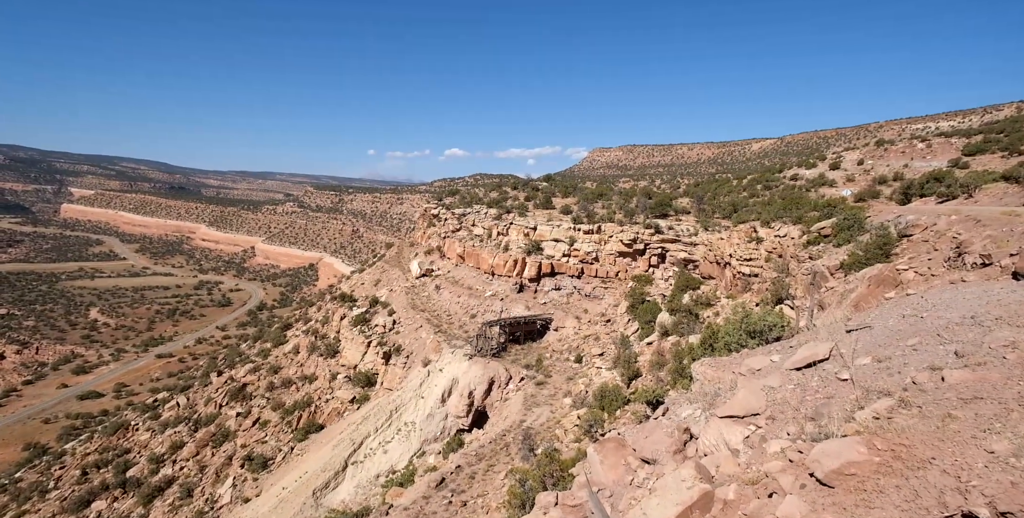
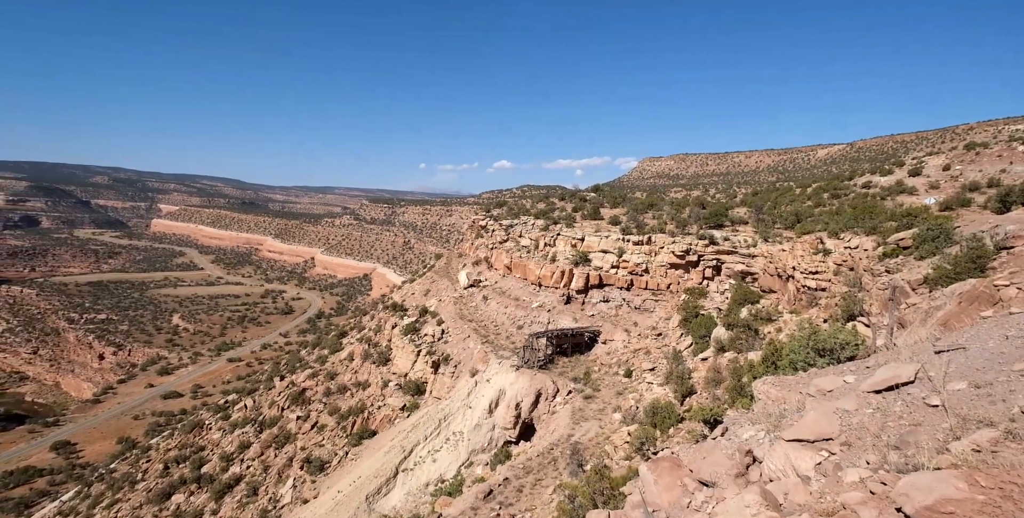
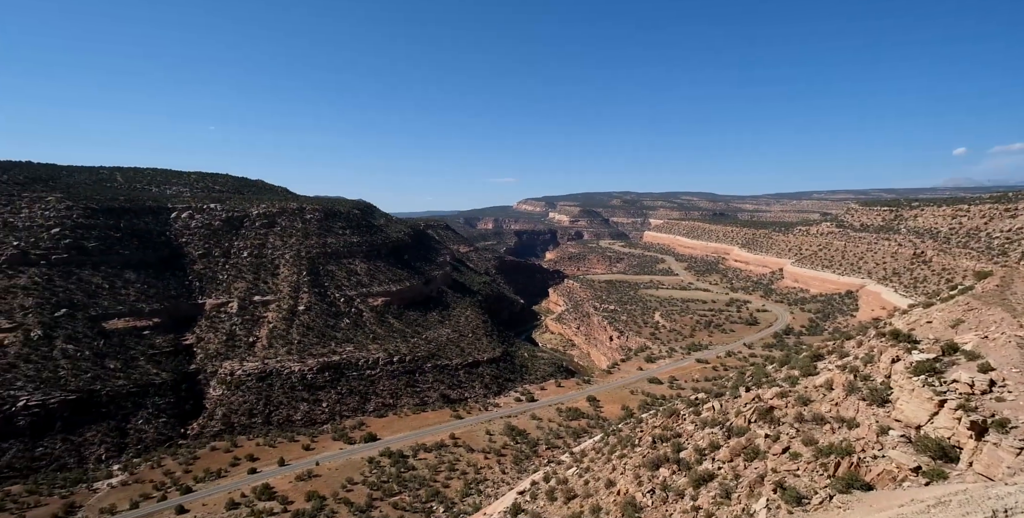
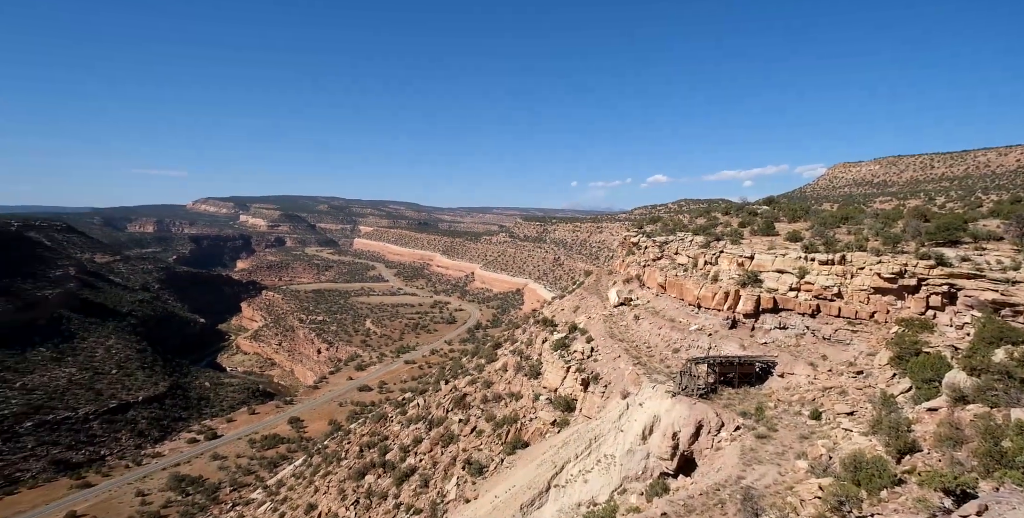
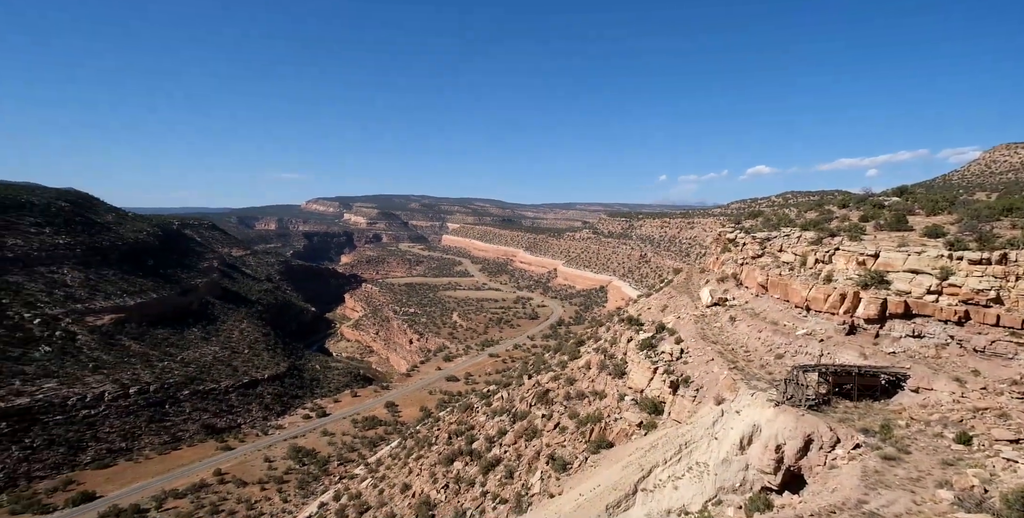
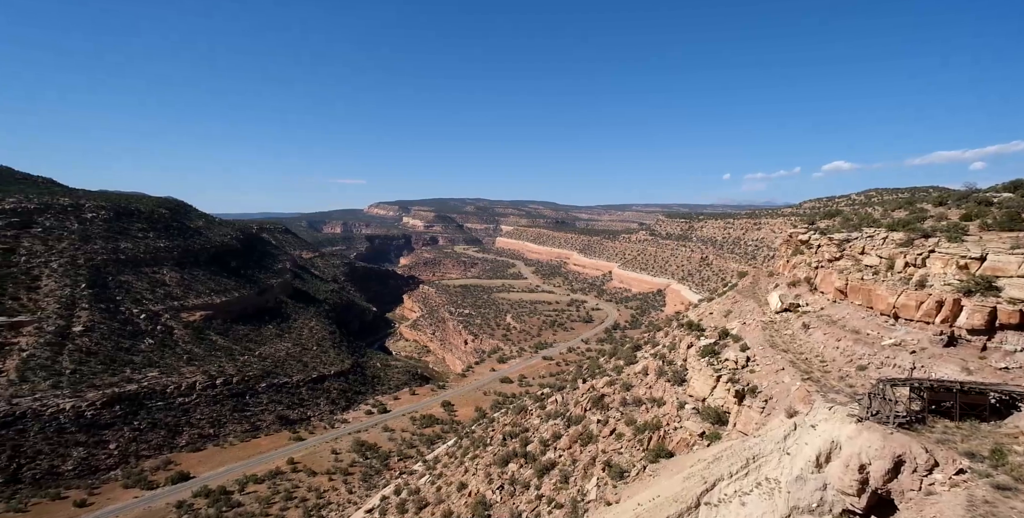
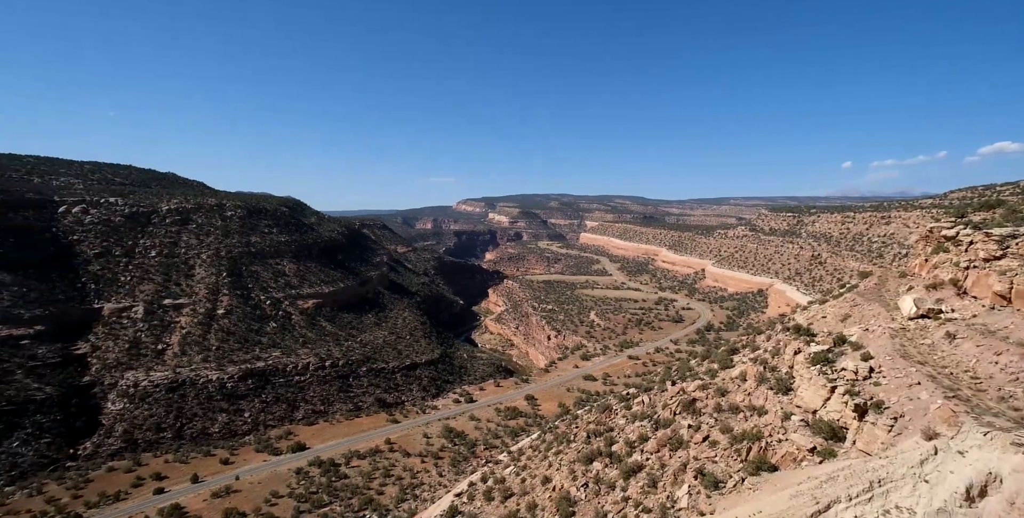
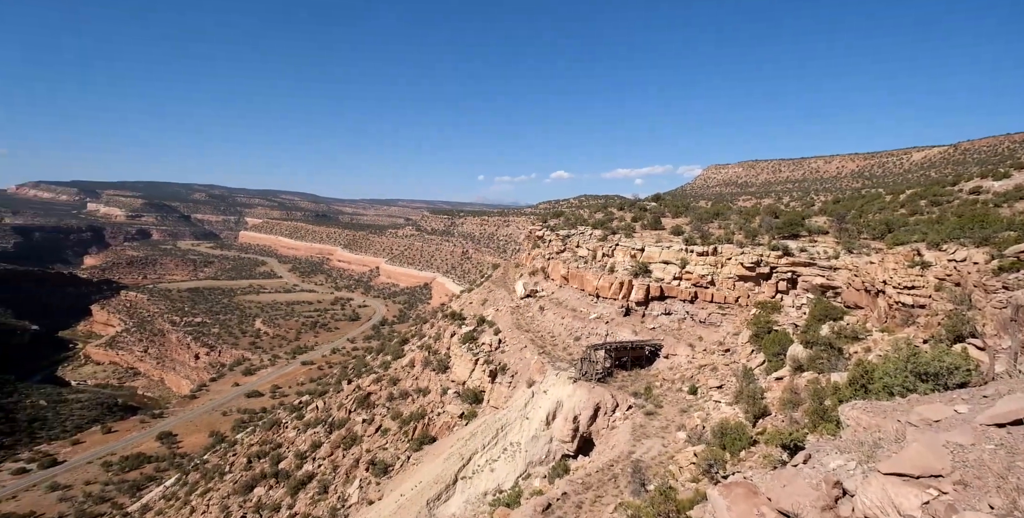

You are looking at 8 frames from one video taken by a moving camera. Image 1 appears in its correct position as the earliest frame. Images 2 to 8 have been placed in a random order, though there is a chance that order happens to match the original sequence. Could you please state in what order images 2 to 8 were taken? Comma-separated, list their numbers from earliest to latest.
2, 8, 4, 5, 6, 7, 3
